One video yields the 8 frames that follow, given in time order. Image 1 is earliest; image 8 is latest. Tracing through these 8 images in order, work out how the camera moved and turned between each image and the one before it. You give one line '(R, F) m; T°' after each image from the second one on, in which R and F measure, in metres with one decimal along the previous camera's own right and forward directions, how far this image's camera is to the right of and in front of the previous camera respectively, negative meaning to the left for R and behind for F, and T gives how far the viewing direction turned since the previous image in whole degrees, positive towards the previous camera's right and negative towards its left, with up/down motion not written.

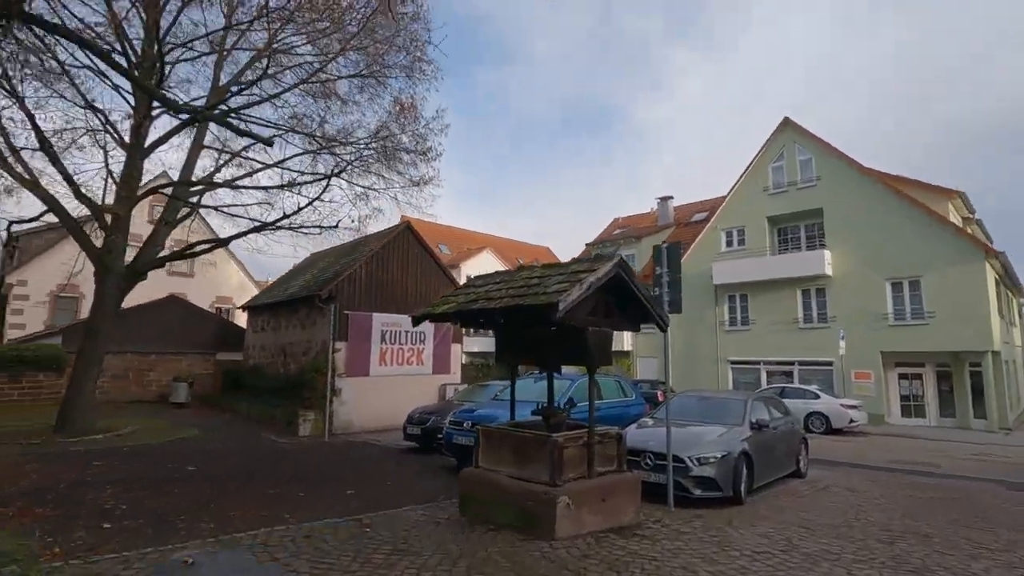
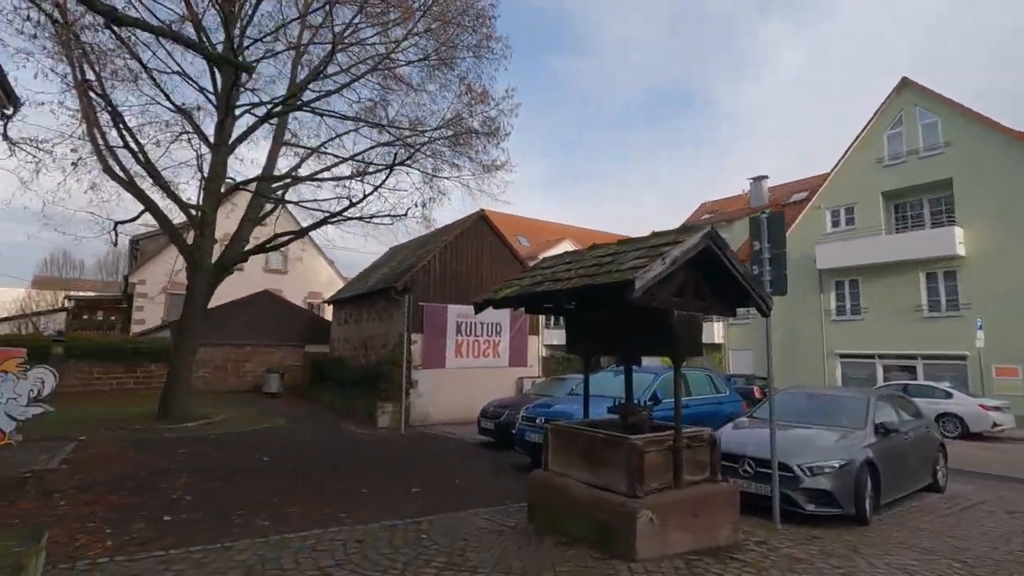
(+0.1, +0.8) m; -9°
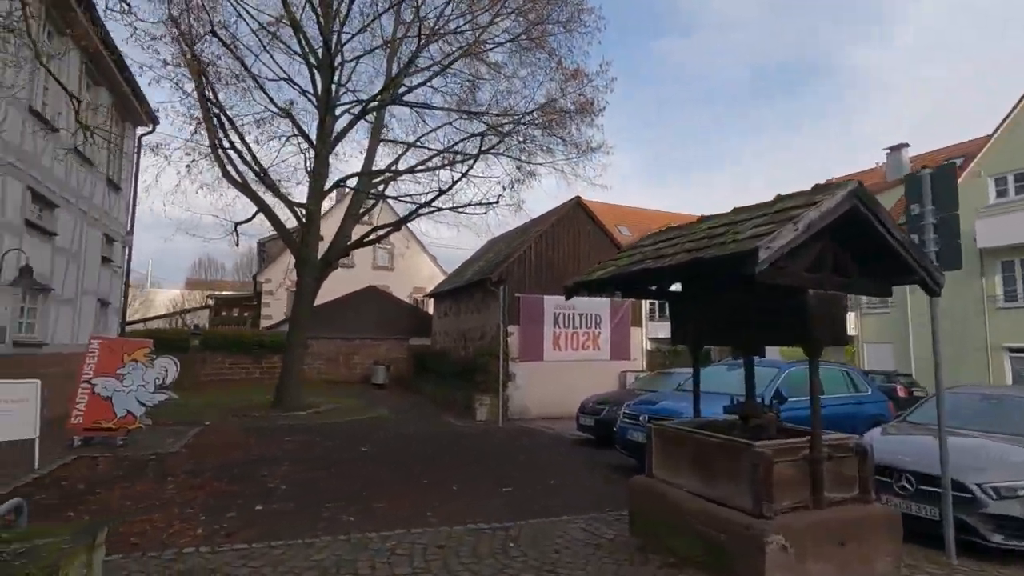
(+0.1, +0.6) m; -11°
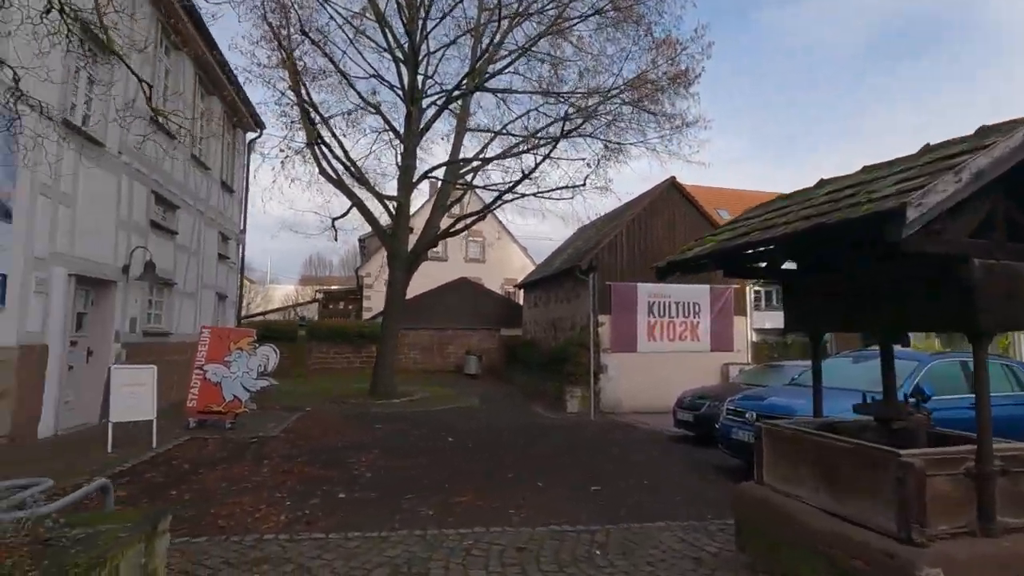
(+0.1, +0.5) m; -10°
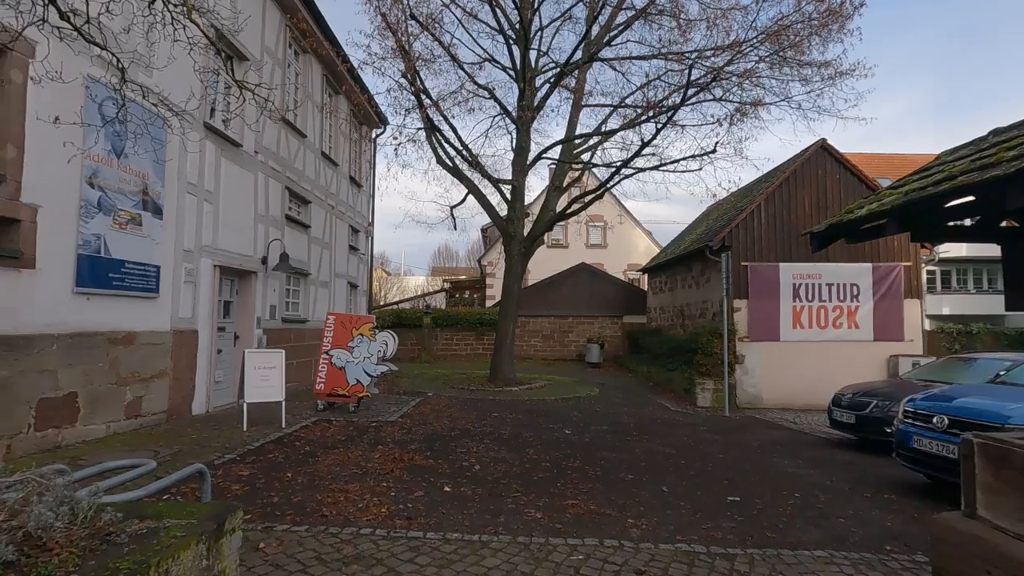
(+0.1, +0.6) m; -13°
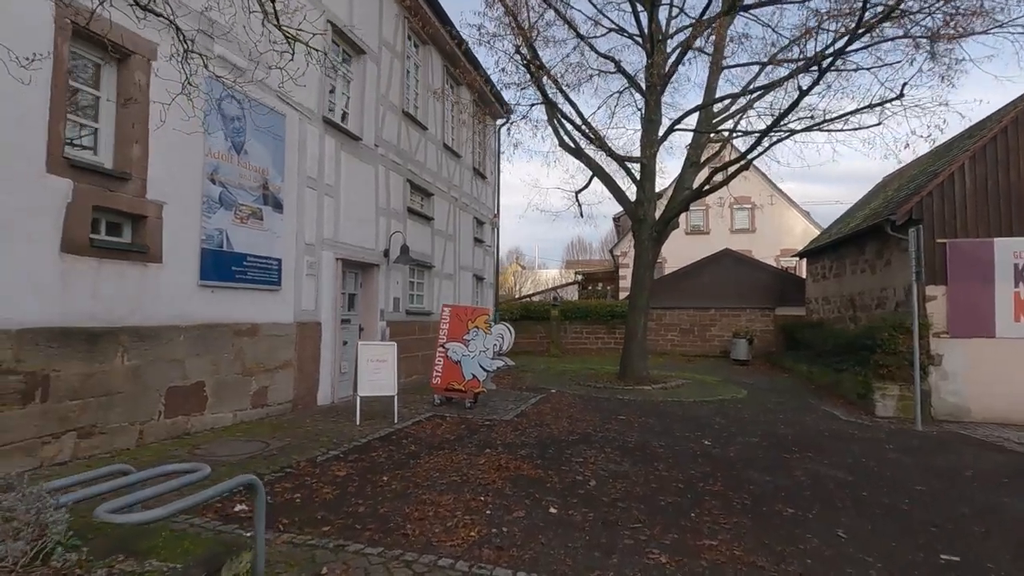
(+0.2, +0.9) m; -14°
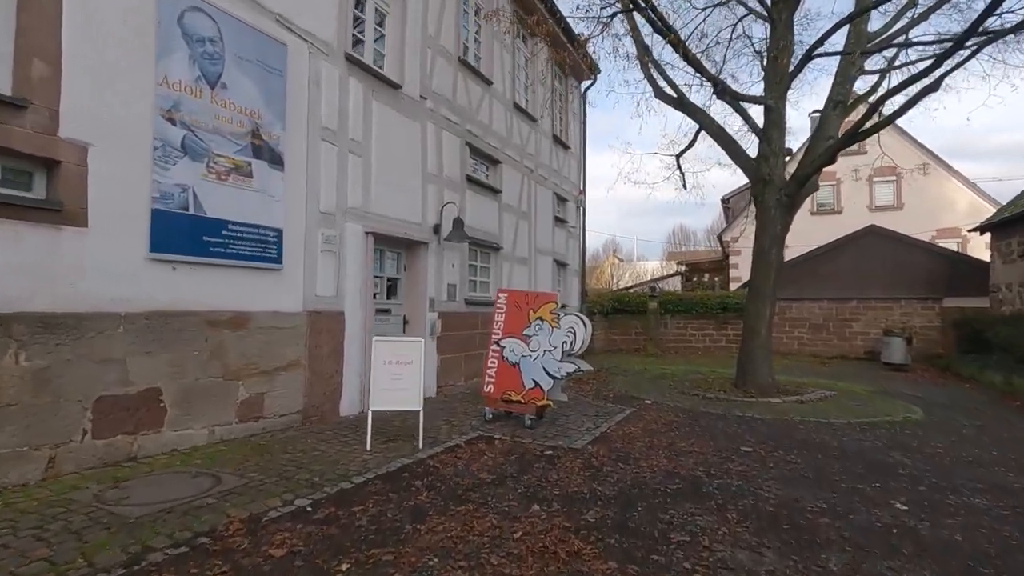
(+0.3, +2.3) m; -10°
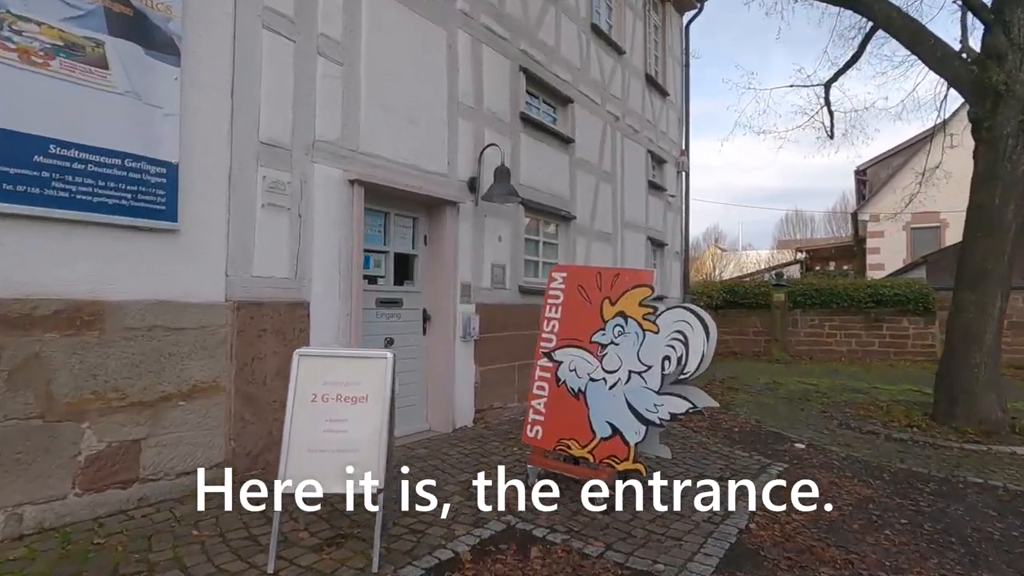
(+0.2, +2.9) m; -10°
